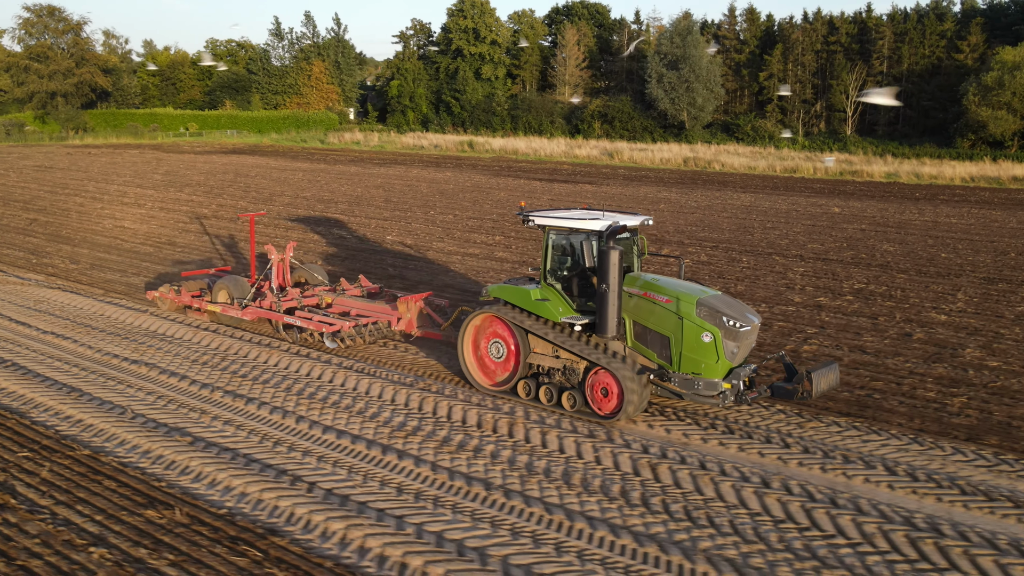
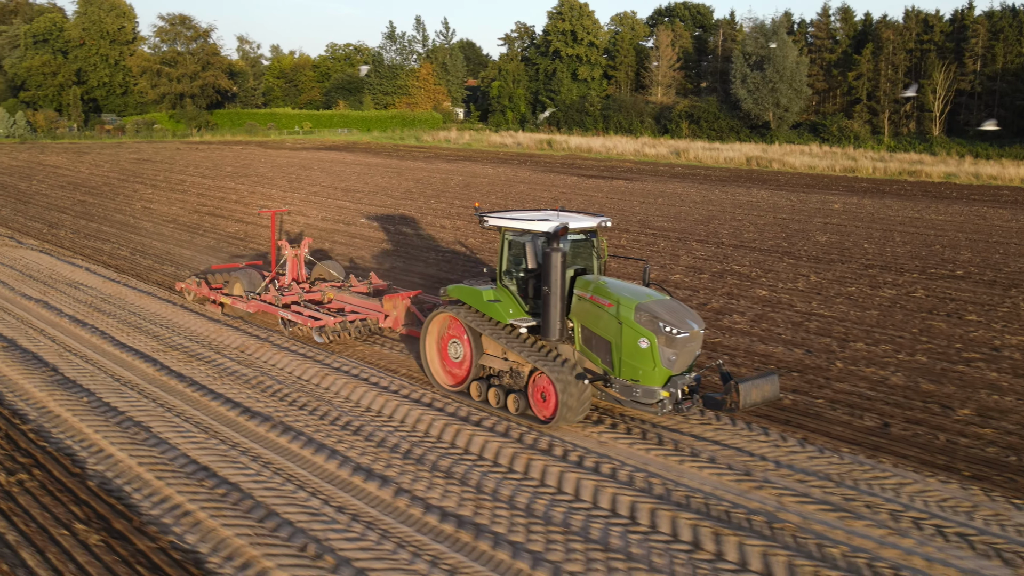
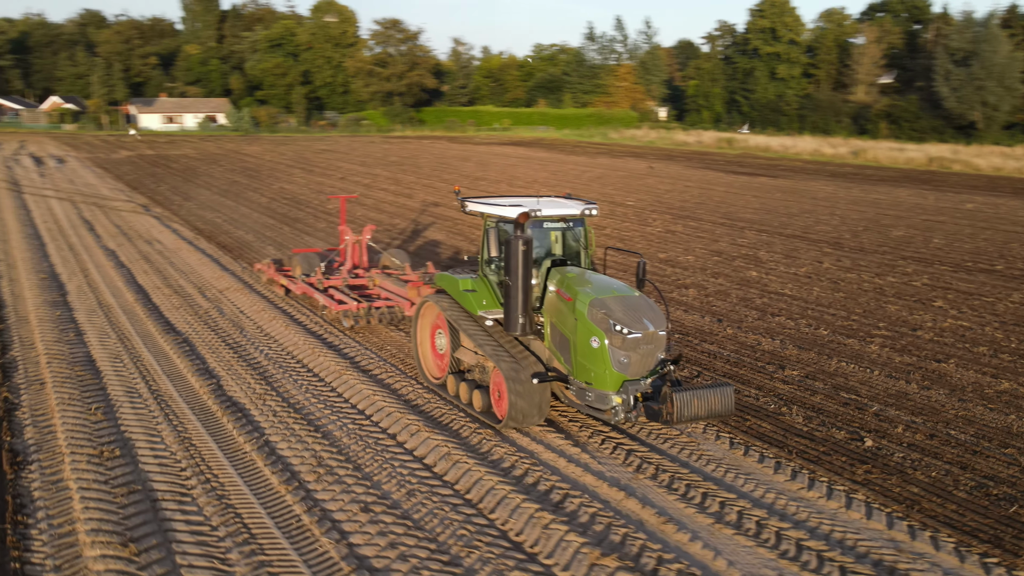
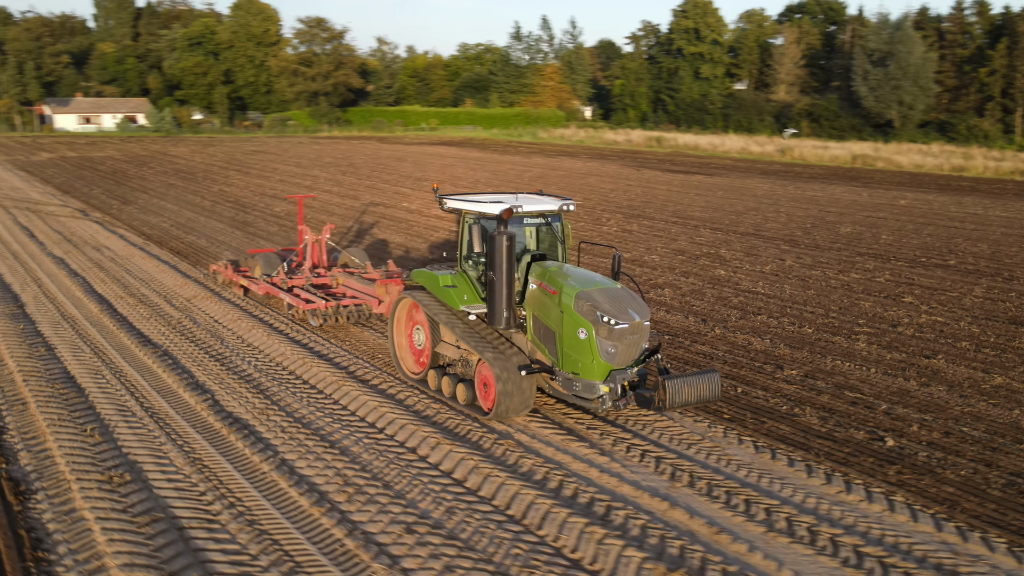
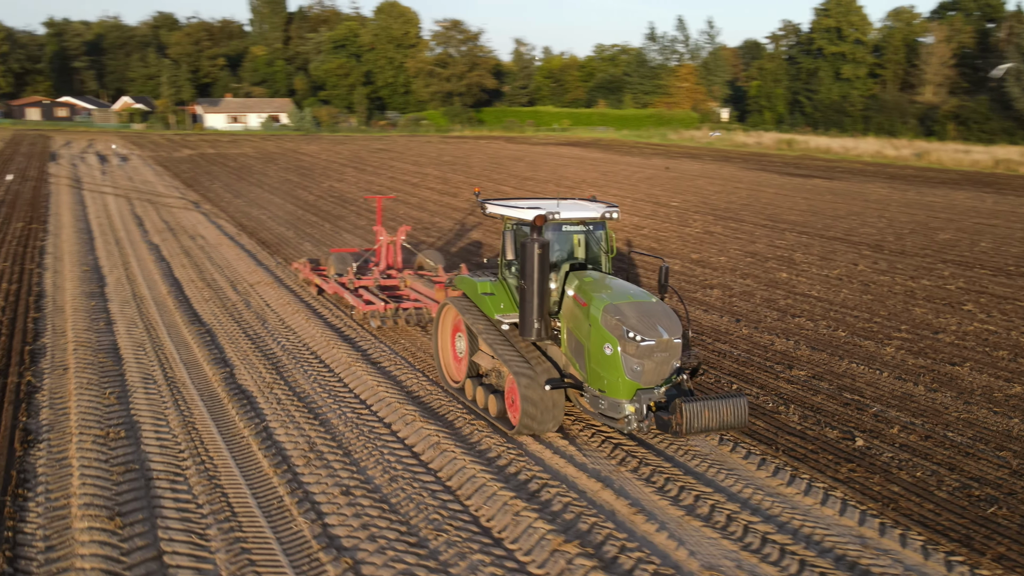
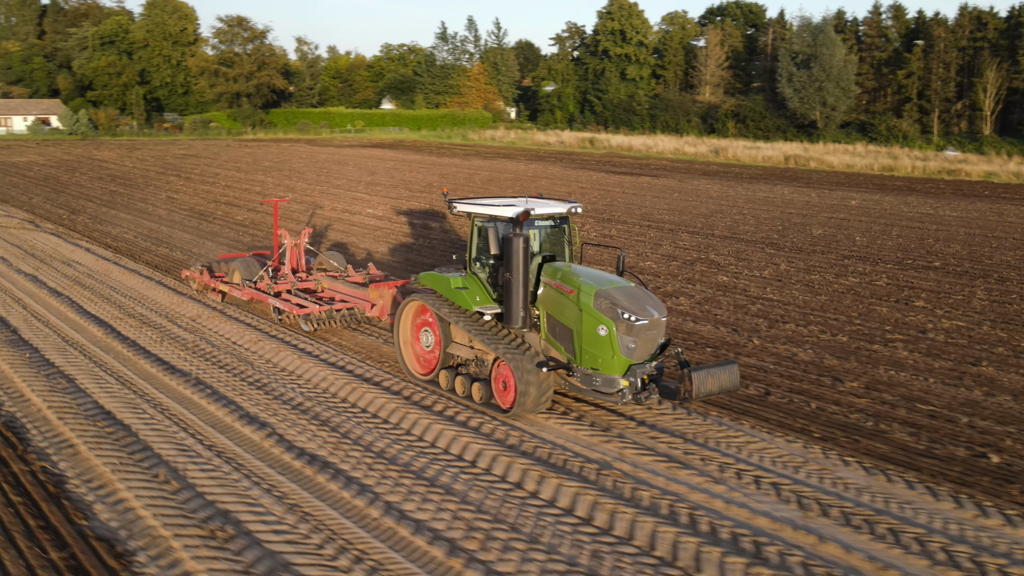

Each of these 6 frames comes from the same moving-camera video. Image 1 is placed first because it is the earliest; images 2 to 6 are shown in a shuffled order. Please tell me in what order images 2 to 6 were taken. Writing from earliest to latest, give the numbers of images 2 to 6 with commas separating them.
2, 6, 4, 3, 5
